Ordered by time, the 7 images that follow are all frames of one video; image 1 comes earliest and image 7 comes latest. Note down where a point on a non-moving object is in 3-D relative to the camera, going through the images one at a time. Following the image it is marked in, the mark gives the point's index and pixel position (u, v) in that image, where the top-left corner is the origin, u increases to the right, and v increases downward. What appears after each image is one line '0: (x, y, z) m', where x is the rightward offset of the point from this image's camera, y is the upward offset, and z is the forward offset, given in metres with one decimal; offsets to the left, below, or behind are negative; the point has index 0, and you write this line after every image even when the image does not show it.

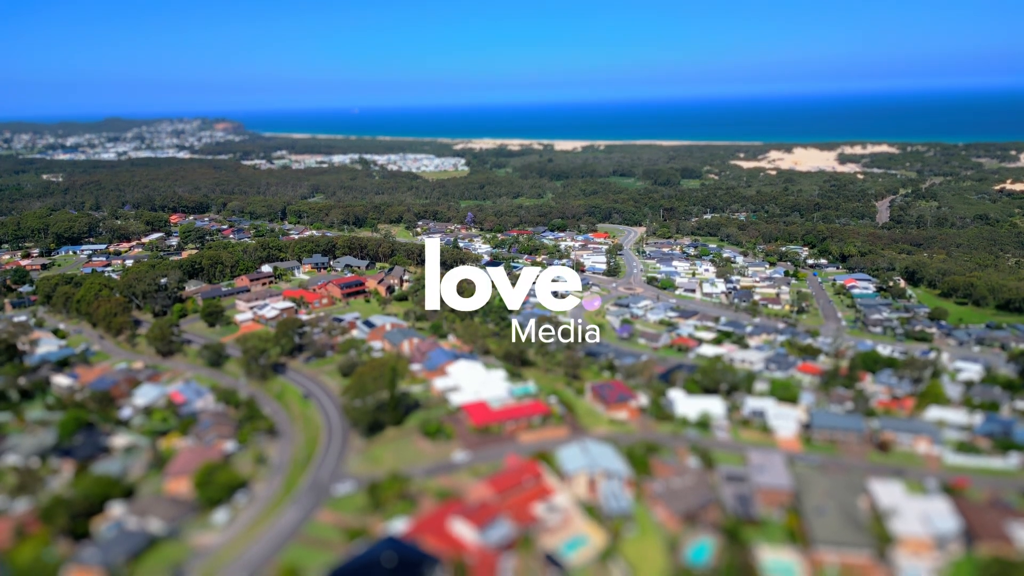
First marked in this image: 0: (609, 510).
0: (+2.6, -5.8, +20.0) m
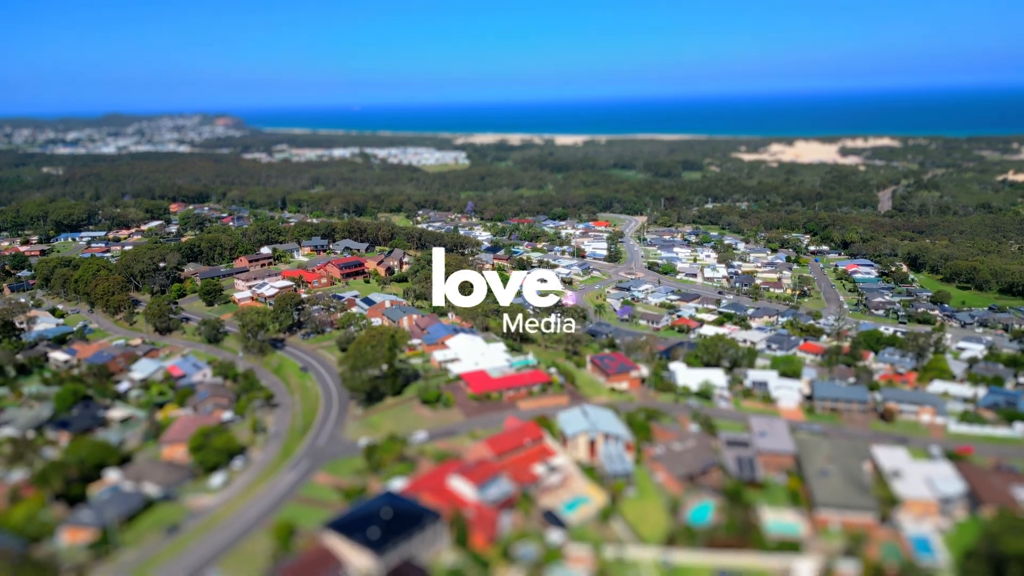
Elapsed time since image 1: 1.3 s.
0: (+2.5, -4.7, +19.7) m
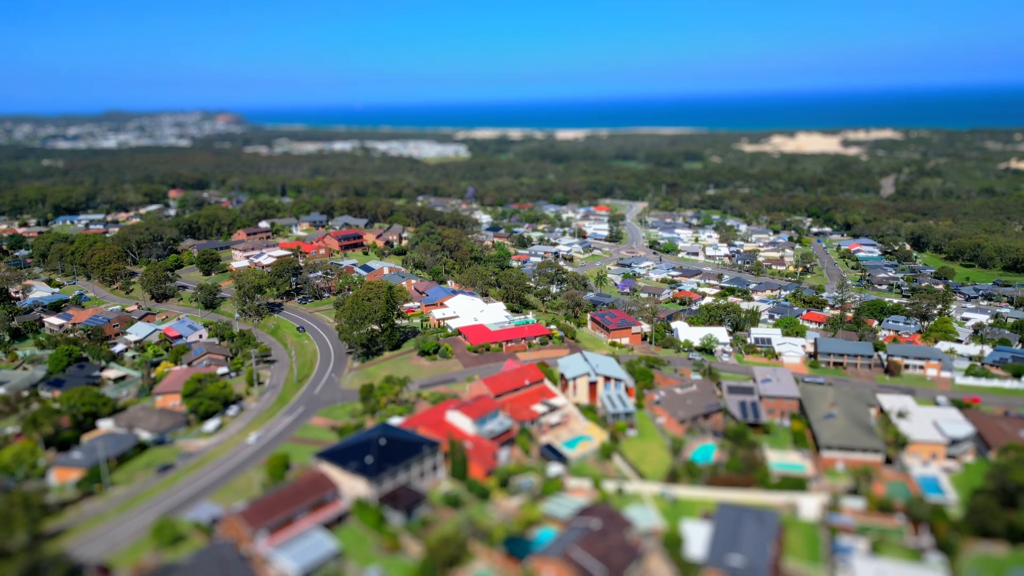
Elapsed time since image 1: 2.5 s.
0: (+2.5, -3.1, +19.3) m
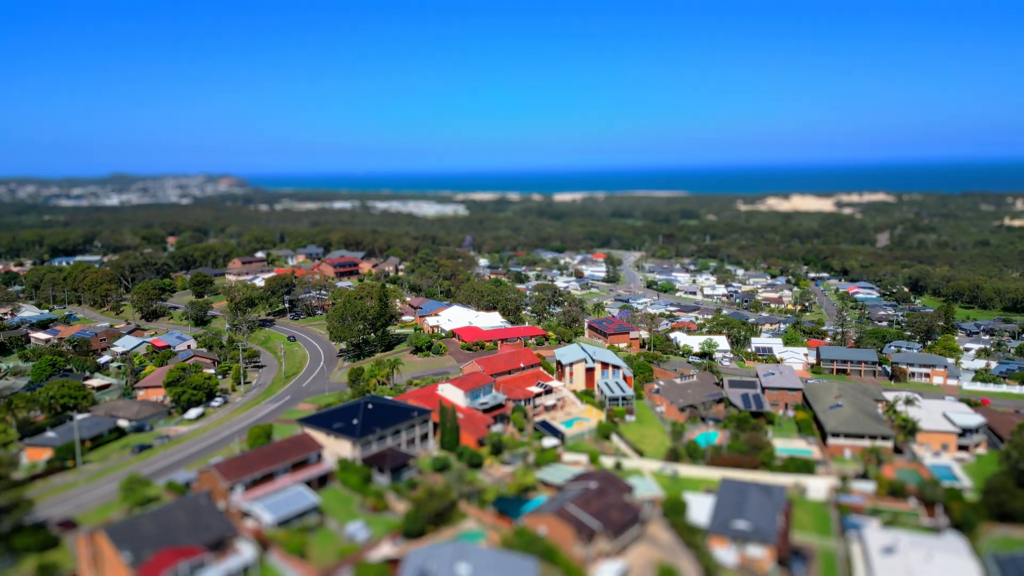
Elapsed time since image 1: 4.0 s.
0: (+2.4, -2.7, +18.7) m
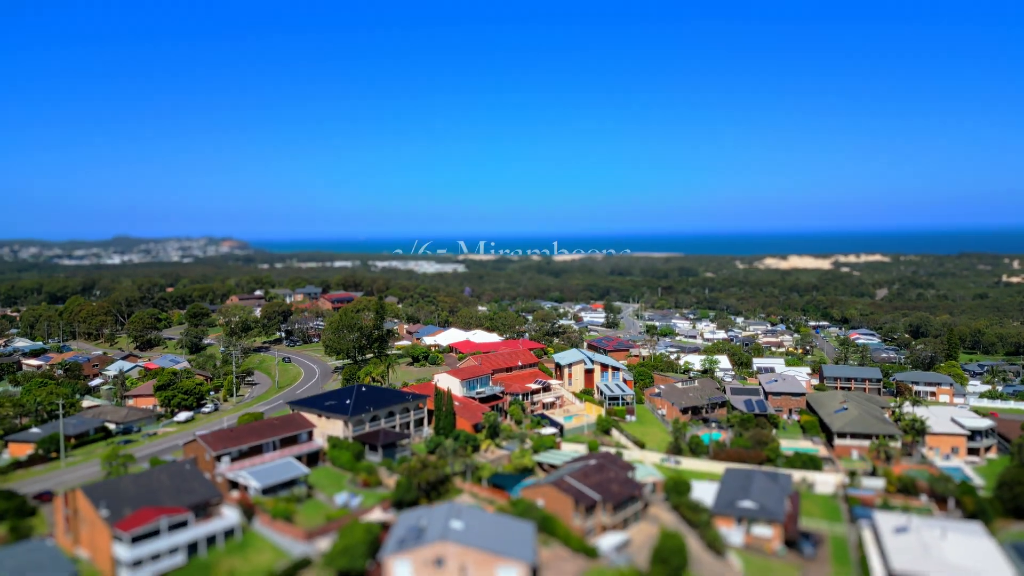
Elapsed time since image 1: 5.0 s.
0: (+2.3, -2.6, +18.2) m
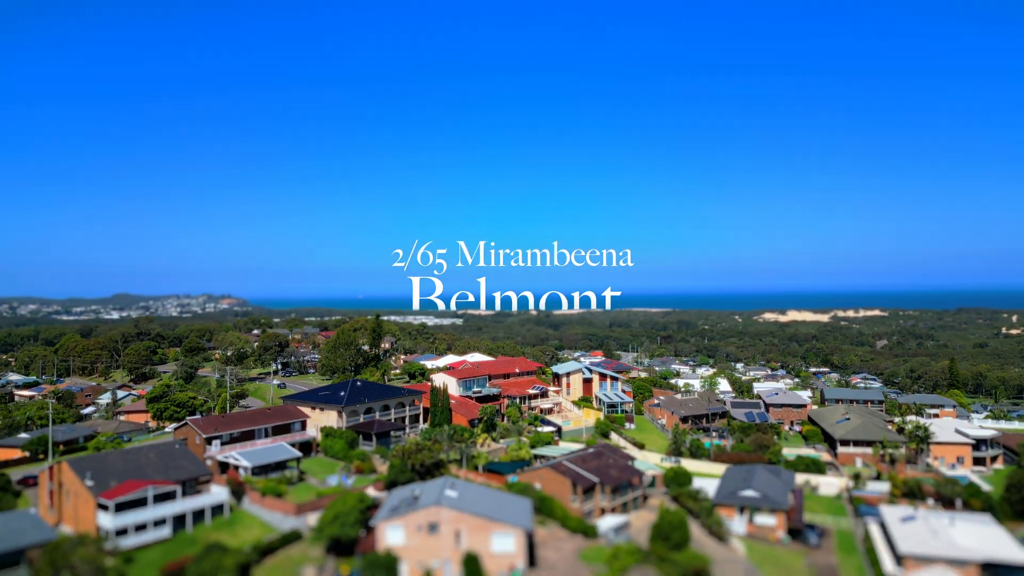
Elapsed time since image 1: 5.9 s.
0: (+2.2, -2.8, +18.0) m
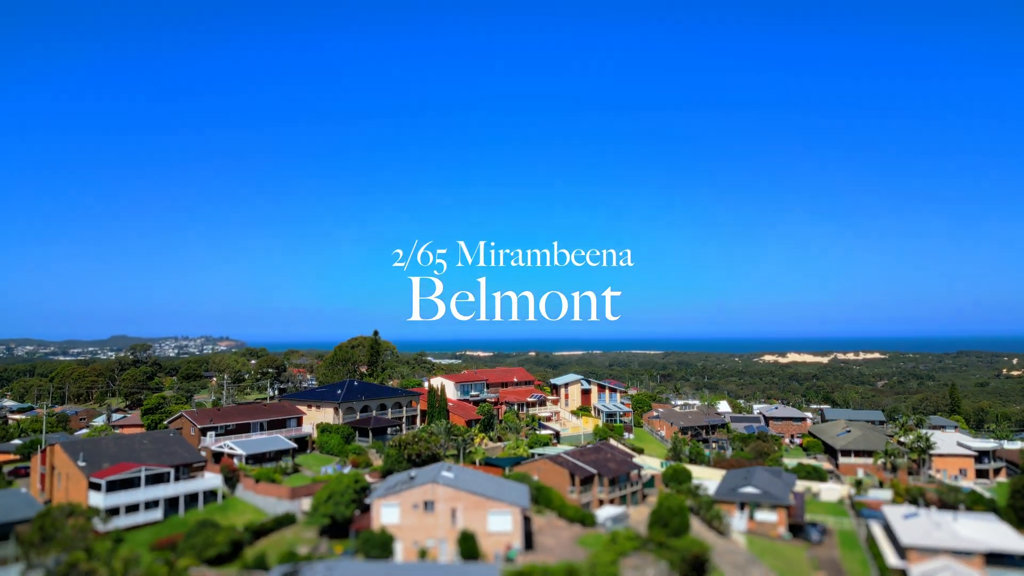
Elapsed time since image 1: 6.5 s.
0: (+2.2, -3.0, +17.9) m
